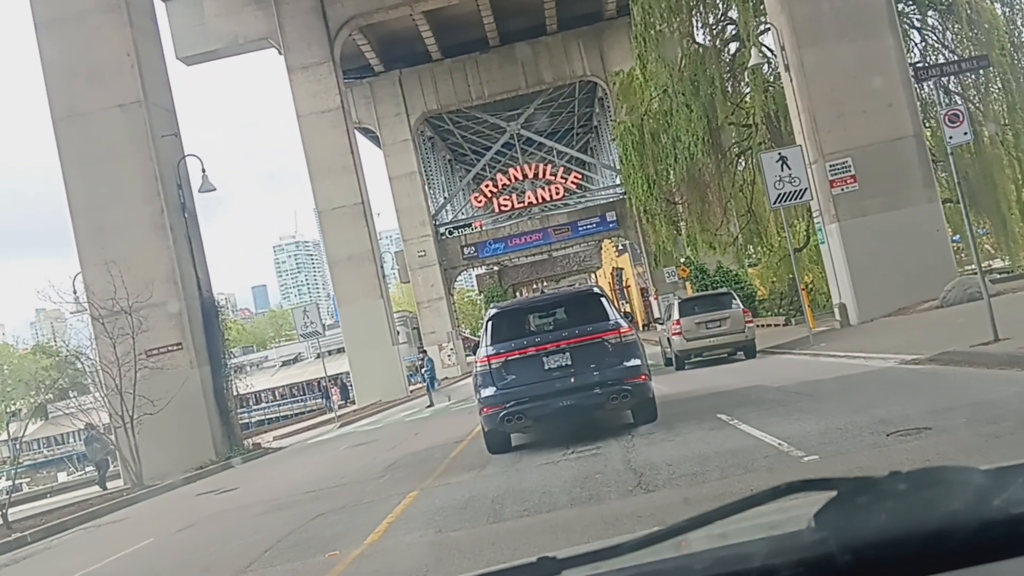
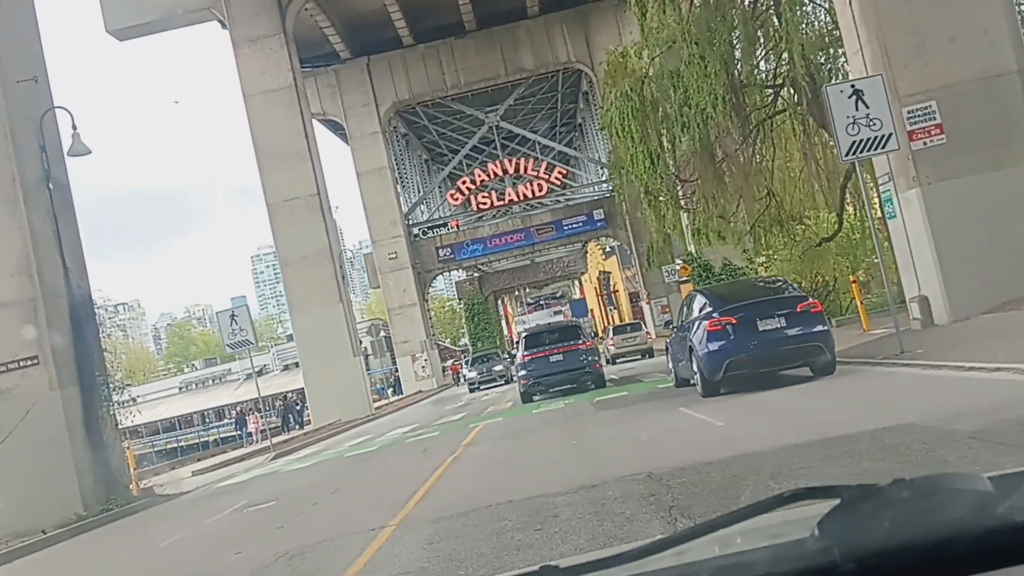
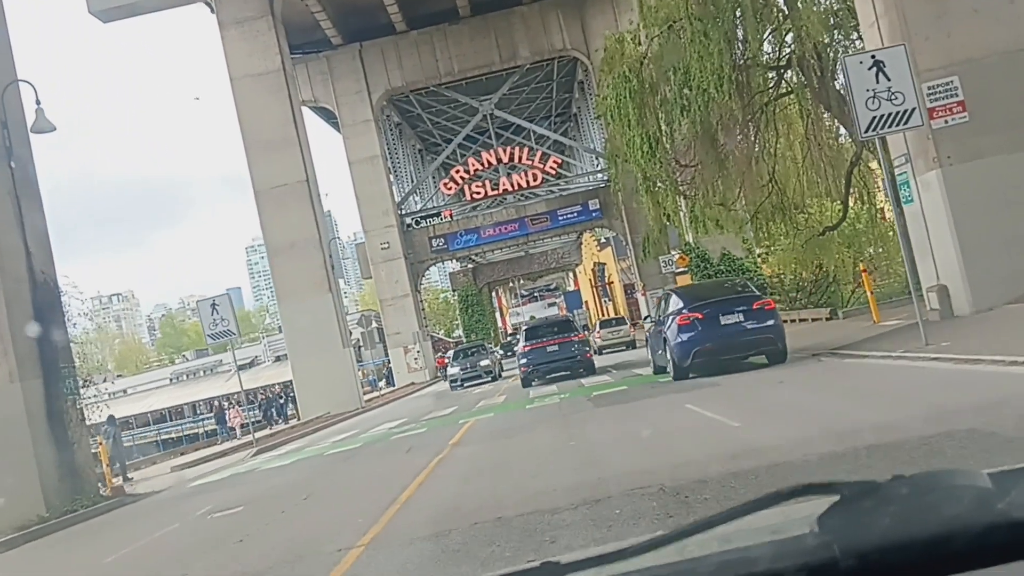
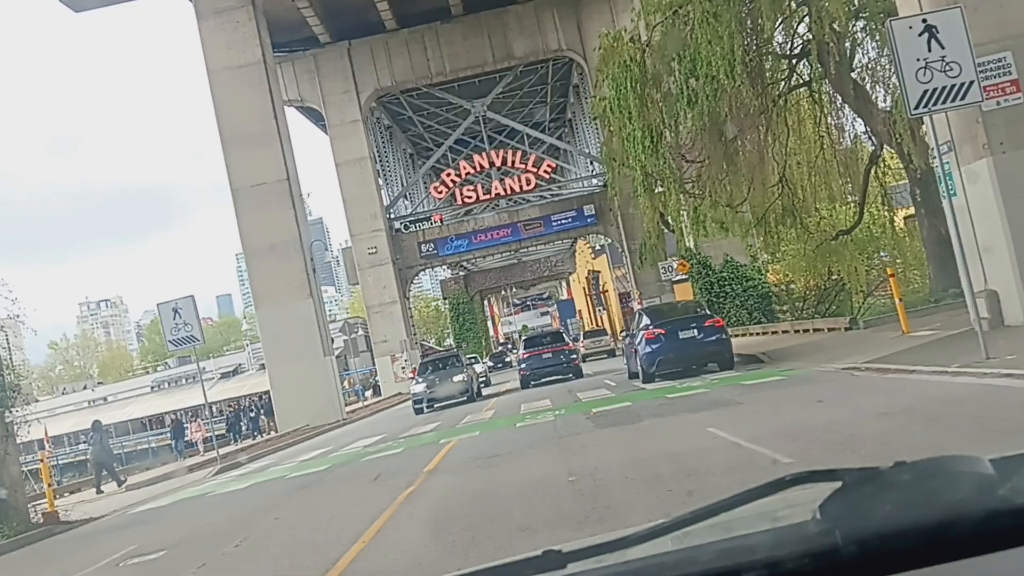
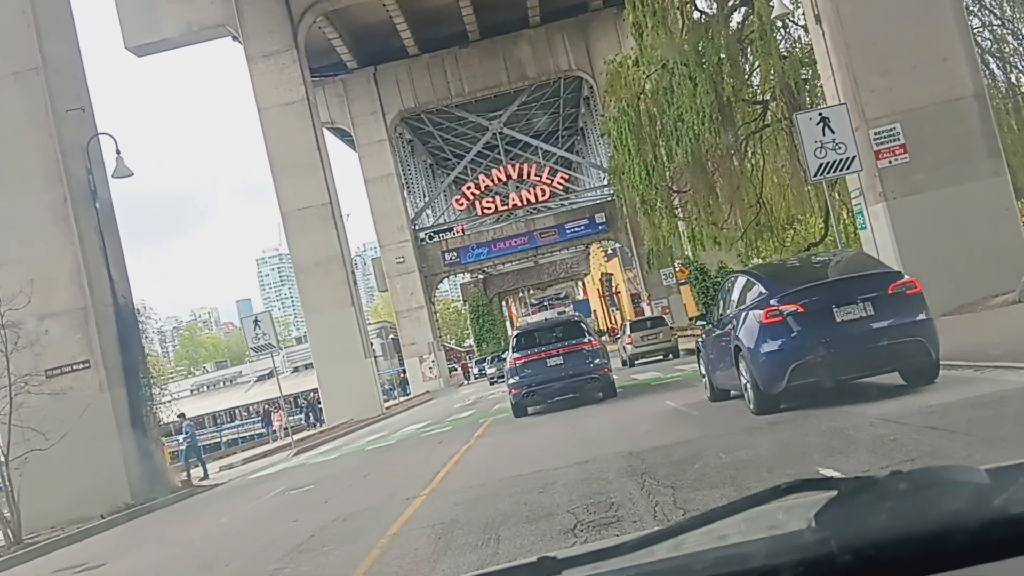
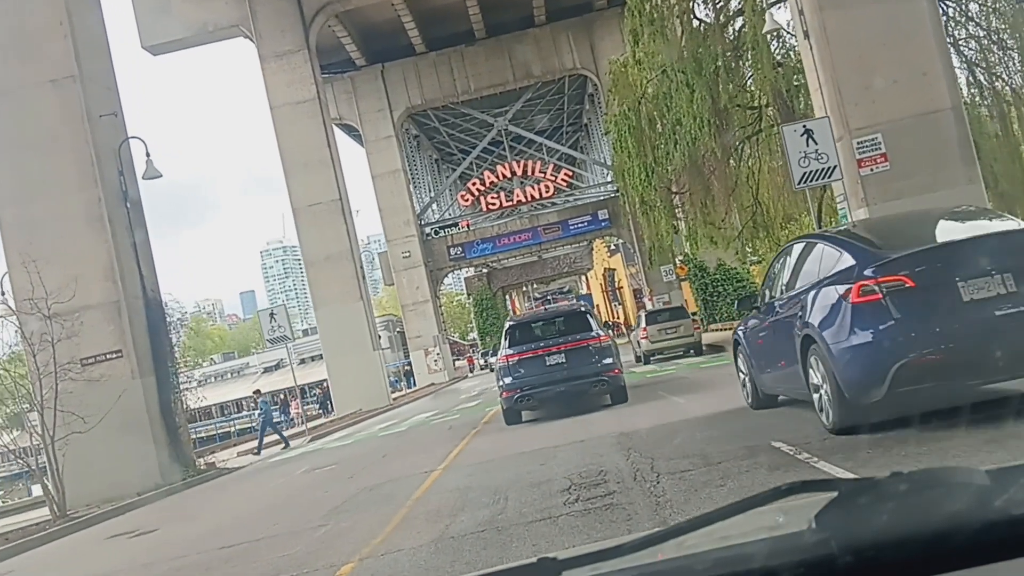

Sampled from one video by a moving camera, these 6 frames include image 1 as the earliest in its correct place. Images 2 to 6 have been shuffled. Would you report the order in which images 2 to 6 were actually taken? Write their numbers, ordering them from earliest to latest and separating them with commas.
6, 5, 2, 3, 4
